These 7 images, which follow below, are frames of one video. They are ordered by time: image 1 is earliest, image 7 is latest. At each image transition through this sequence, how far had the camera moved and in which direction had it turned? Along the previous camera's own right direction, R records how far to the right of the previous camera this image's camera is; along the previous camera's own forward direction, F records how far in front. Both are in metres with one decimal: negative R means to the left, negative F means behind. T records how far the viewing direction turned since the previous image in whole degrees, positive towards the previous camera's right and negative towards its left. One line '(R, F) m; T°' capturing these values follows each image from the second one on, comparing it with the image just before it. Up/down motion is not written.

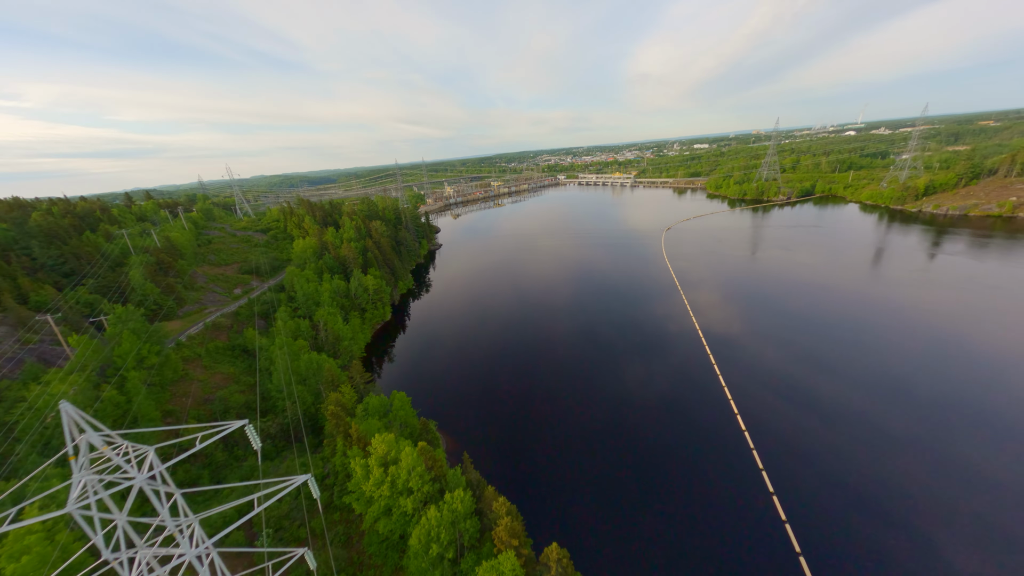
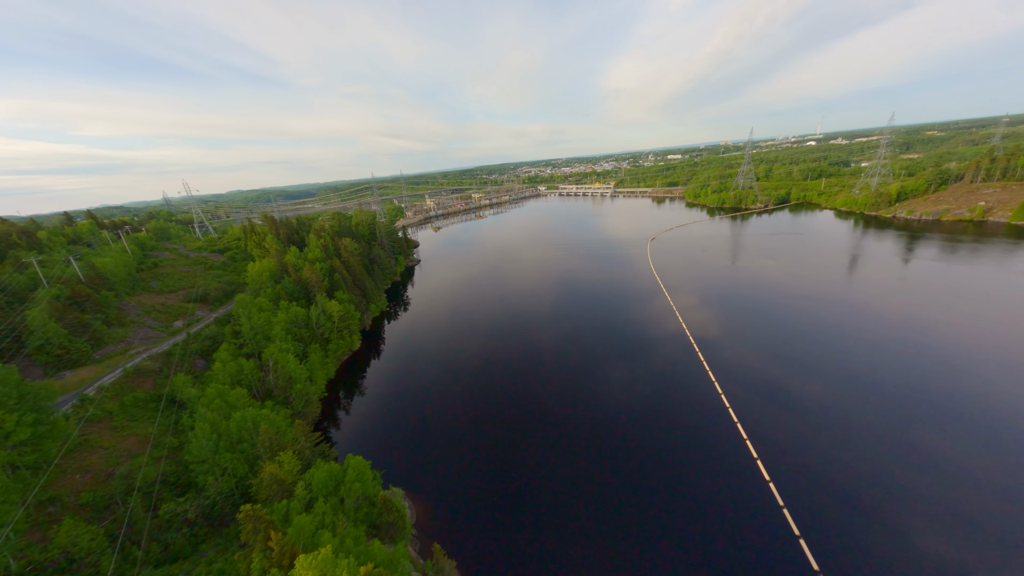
(+0.1, +1.7) m; +3°
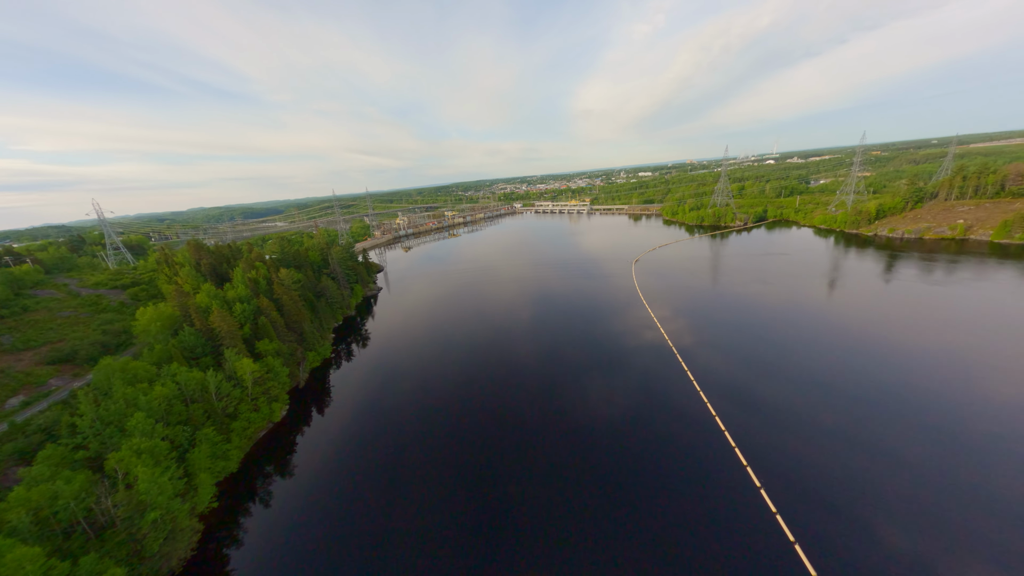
(+0.4, +3.6) m; +4°
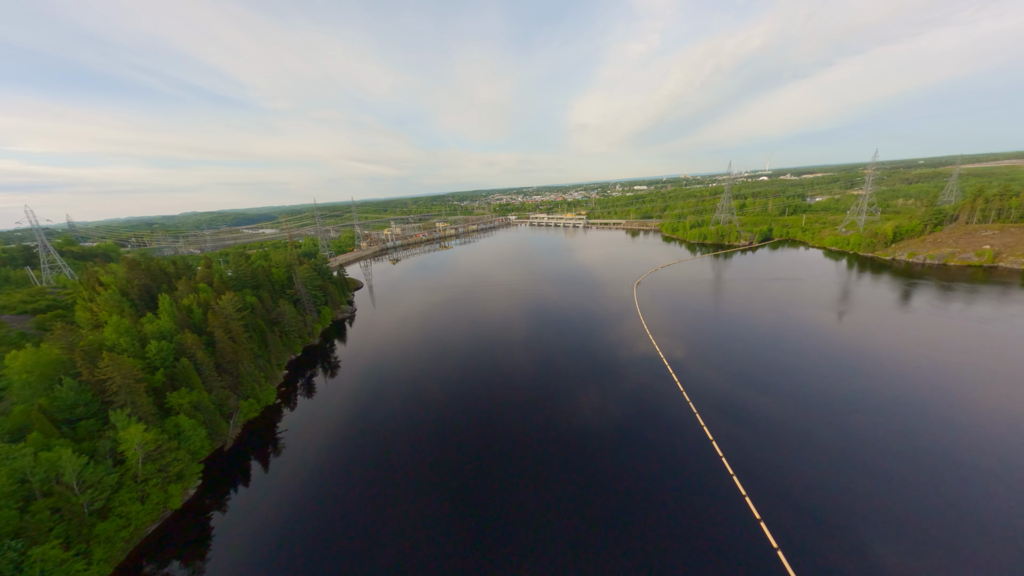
(+0.5, +3.2) m; +1°
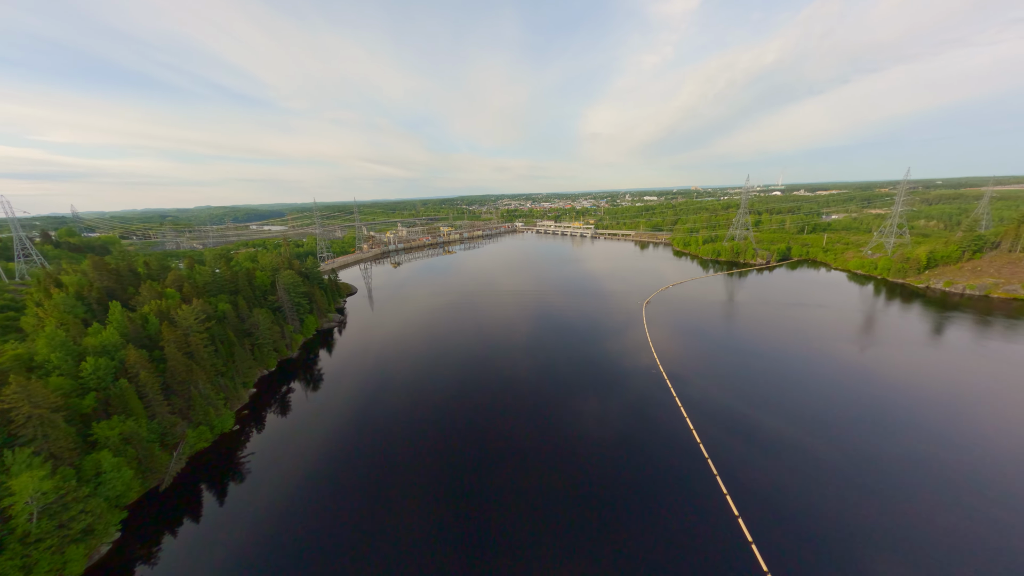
(+0.4, +2.0) m; -1°
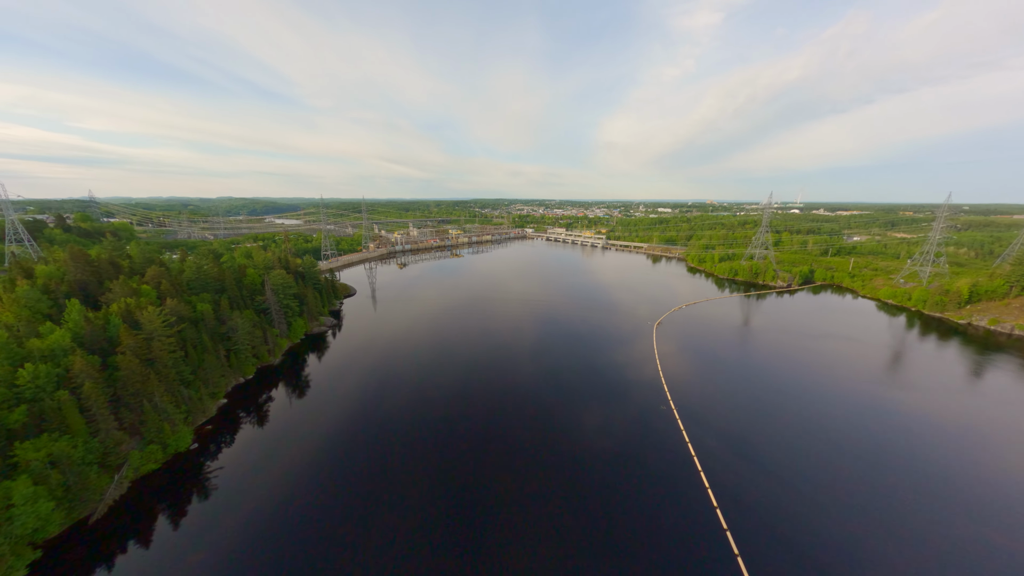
(+0.4, +1.6) m; -1°
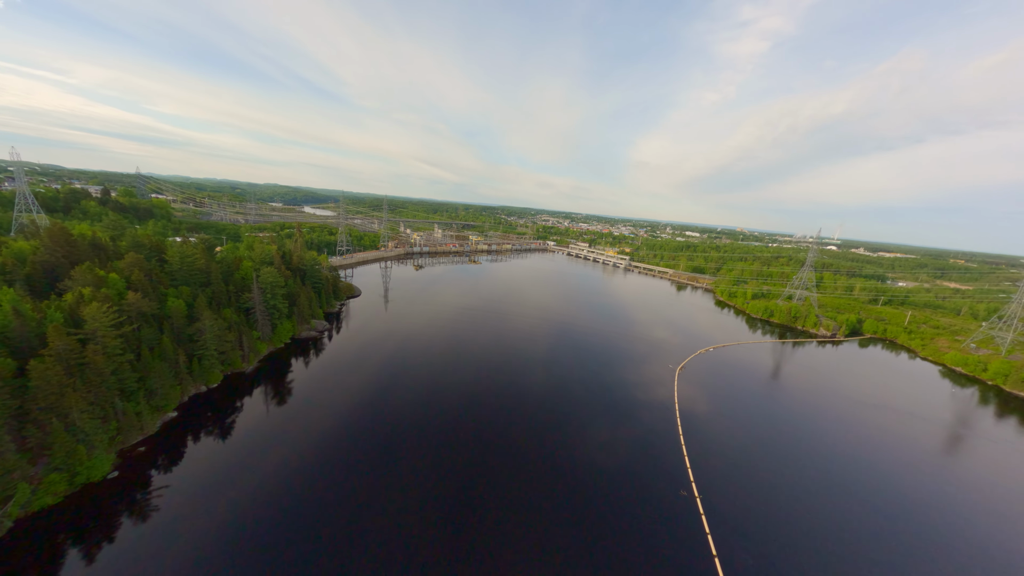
(+0.6, +2.5) m; -3°
